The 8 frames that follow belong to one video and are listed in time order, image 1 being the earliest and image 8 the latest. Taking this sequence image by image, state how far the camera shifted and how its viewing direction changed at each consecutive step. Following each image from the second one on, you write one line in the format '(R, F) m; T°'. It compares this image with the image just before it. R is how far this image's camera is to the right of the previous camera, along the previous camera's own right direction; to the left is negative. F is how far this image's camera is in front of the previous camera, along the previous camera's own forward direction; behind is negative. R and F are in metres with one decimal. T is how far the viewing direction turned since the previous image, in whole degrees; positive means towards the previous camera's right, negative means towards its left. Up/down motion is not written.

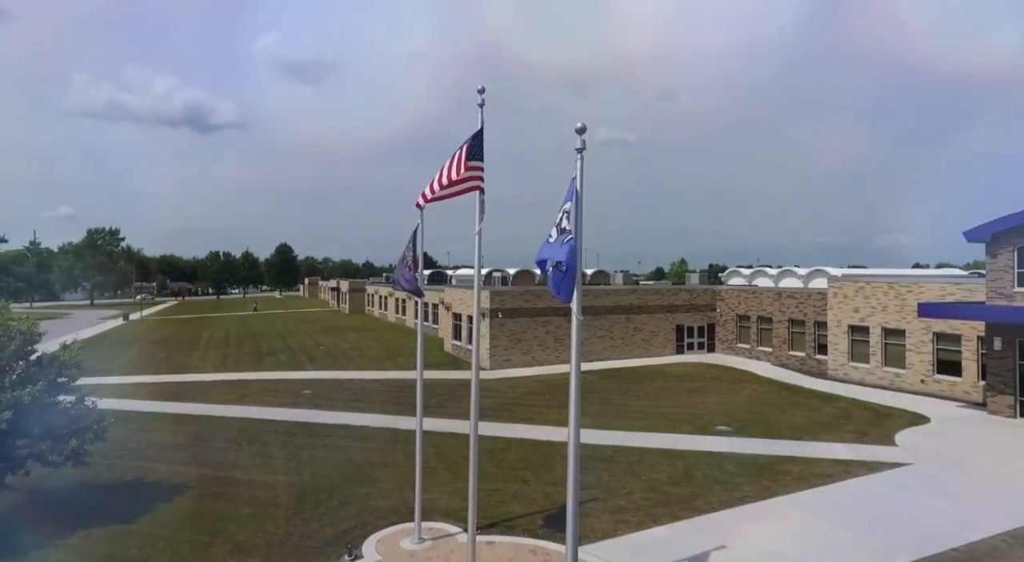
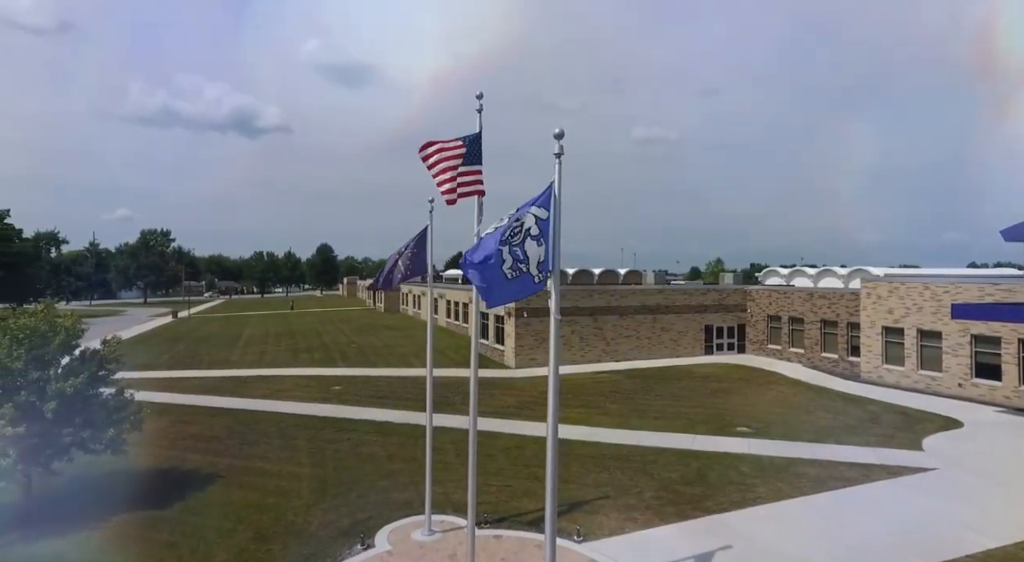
(+0.7, -0.3) m; -4°
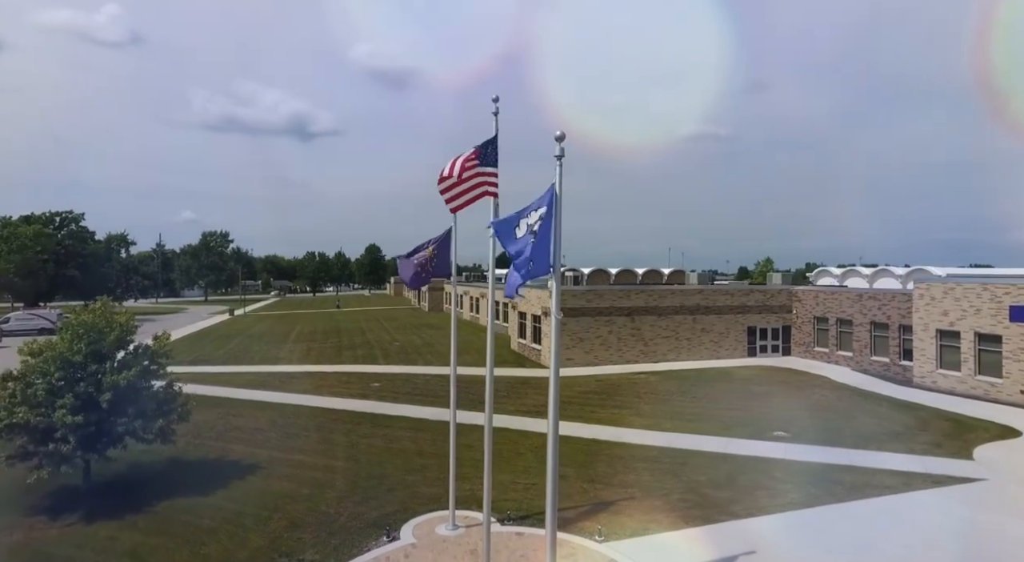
(+0.6, -0.2) m; -5°
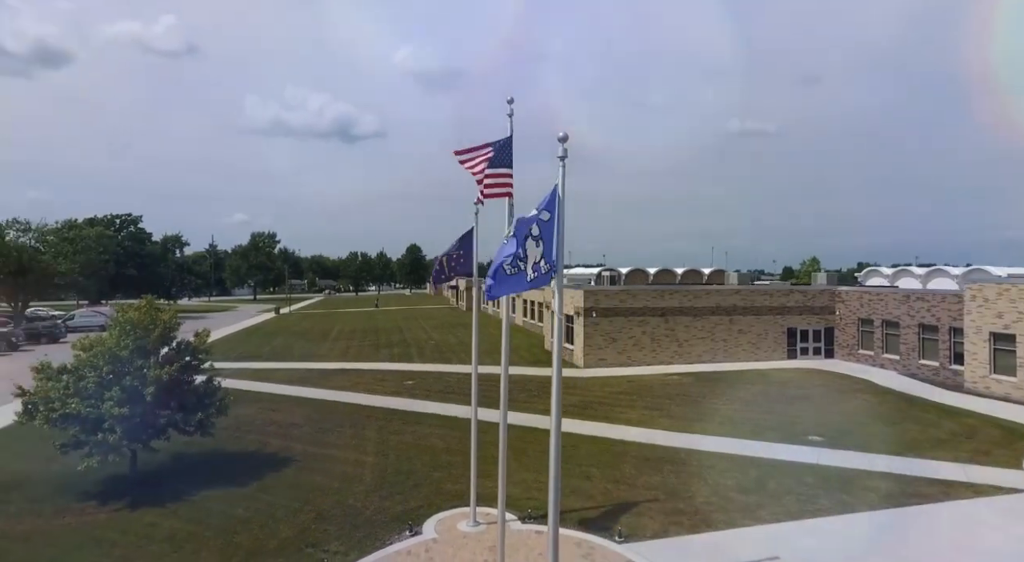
(+0.5, -0.1) m; -4°
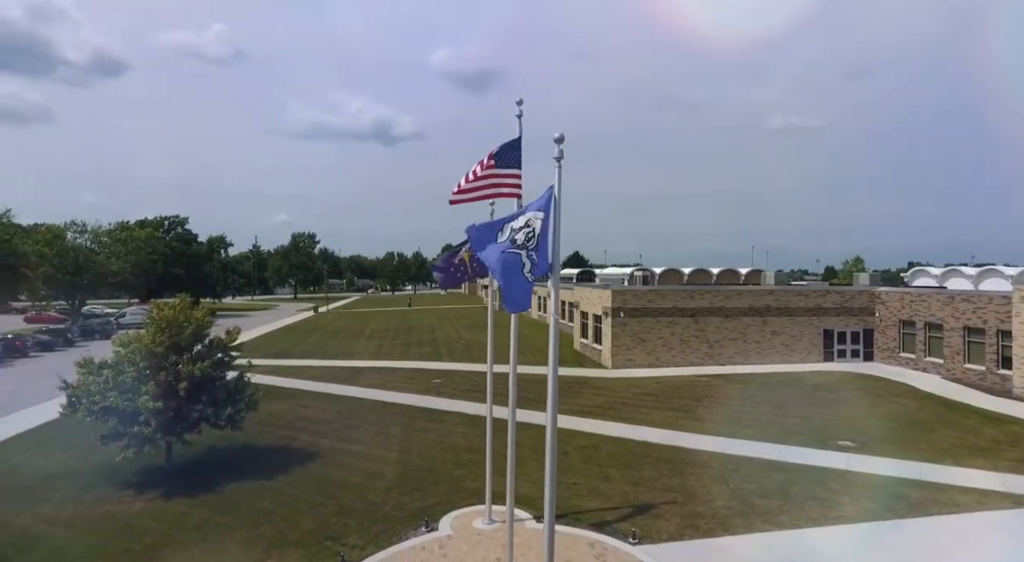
(+0.6, -0.1) m; -4°
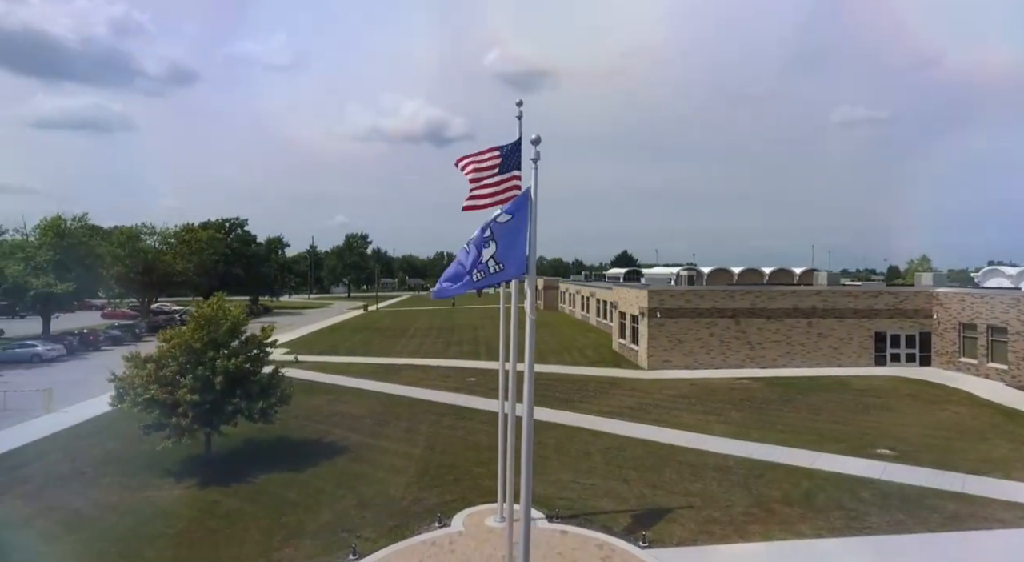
(+1.1, 0.0) m; -6°
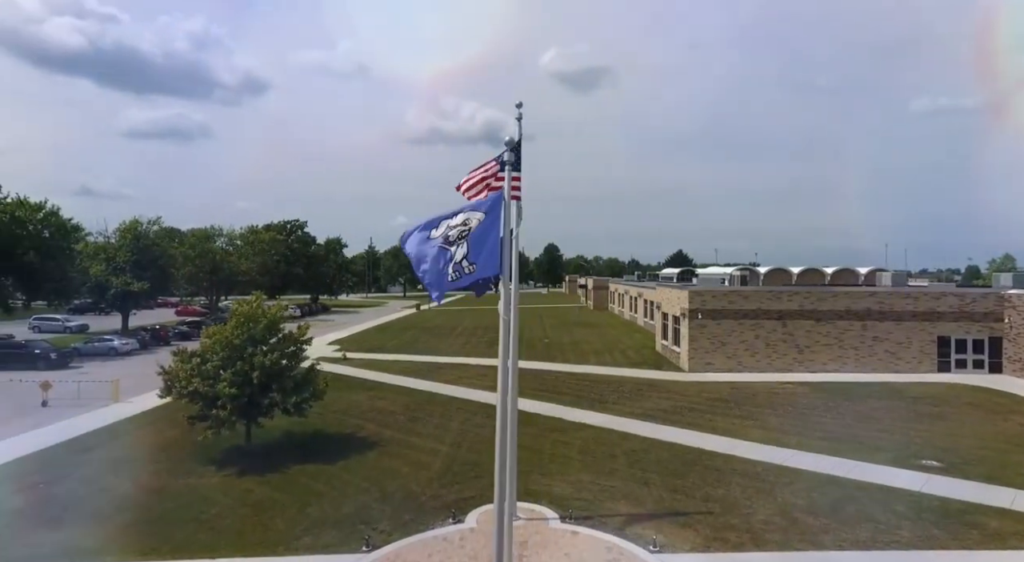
(+1.2, 0.0) m; -6°
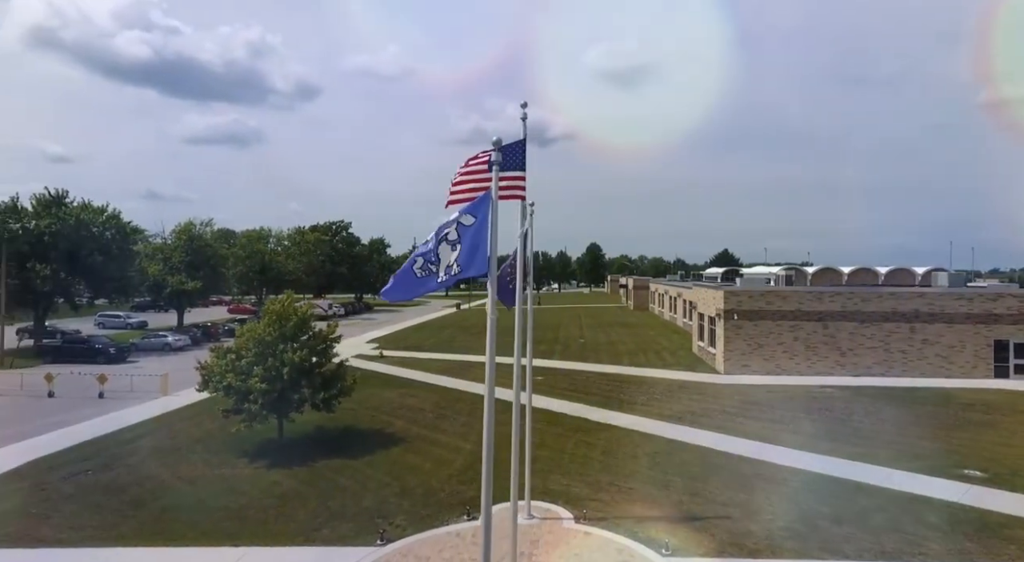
(+0.8, +0.1) m; -5°
